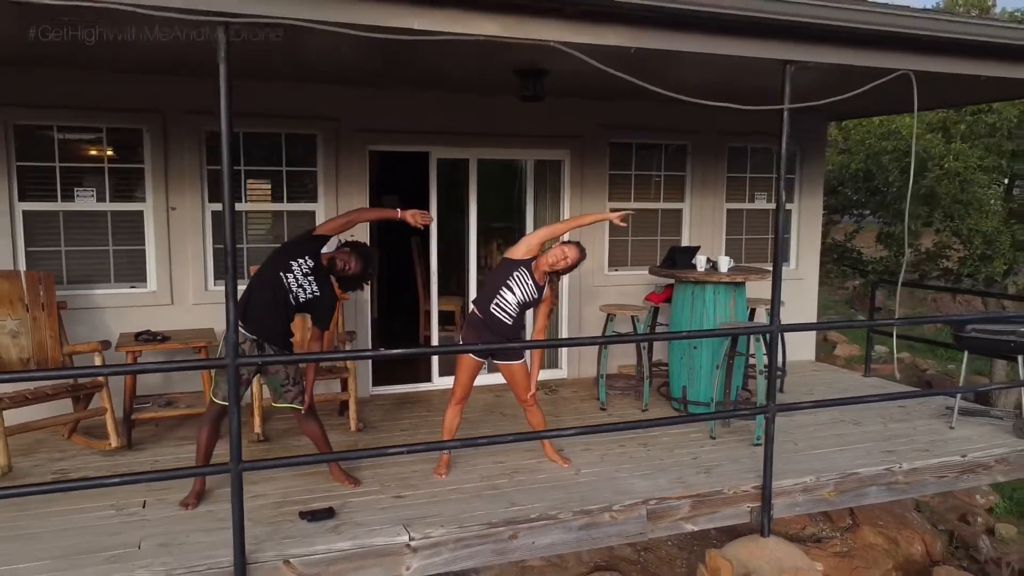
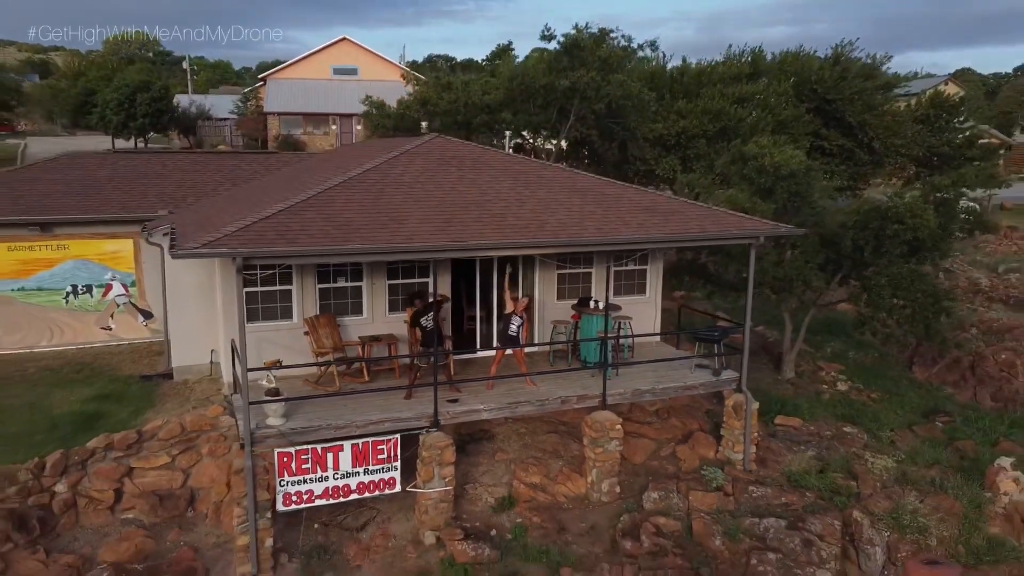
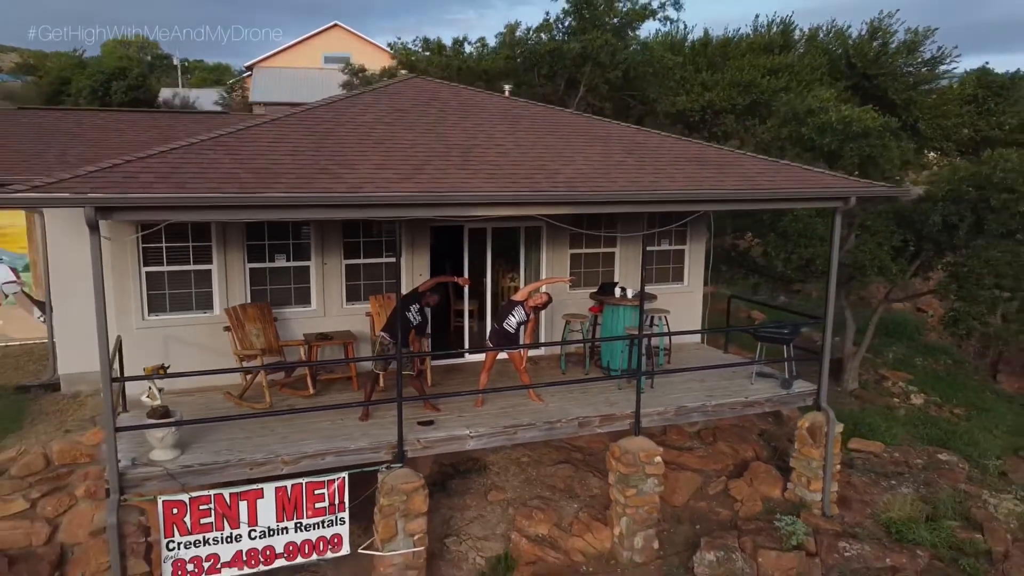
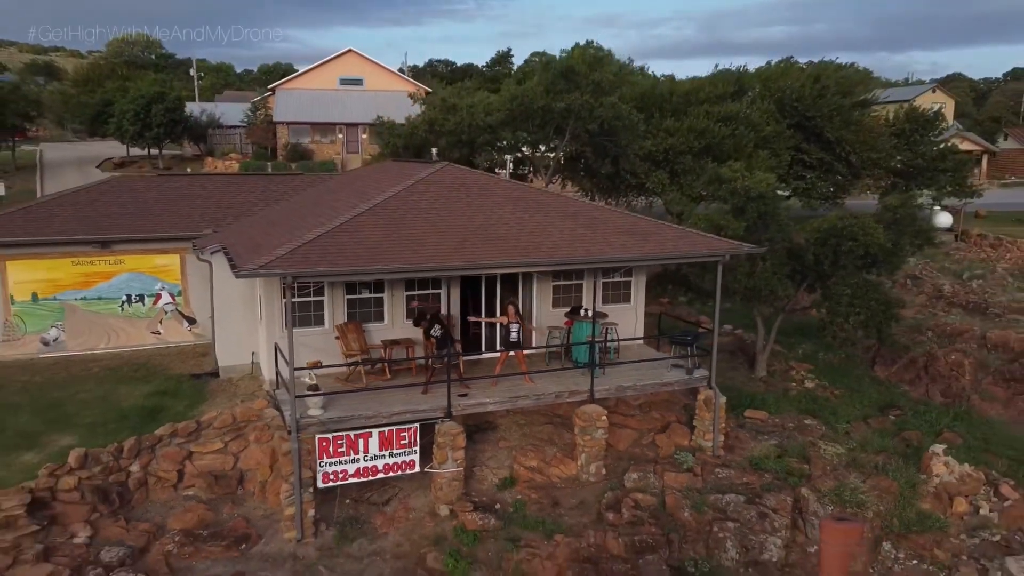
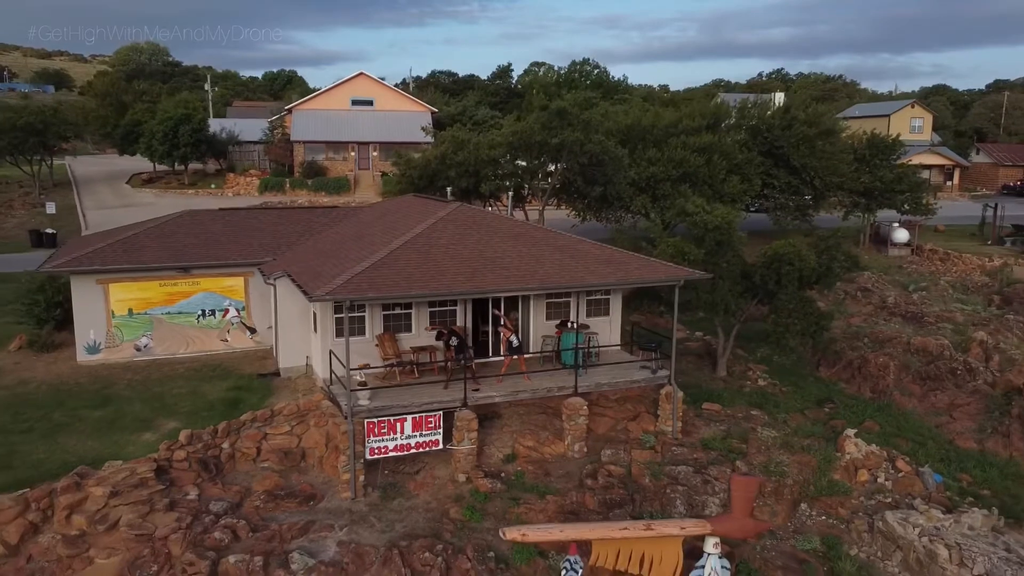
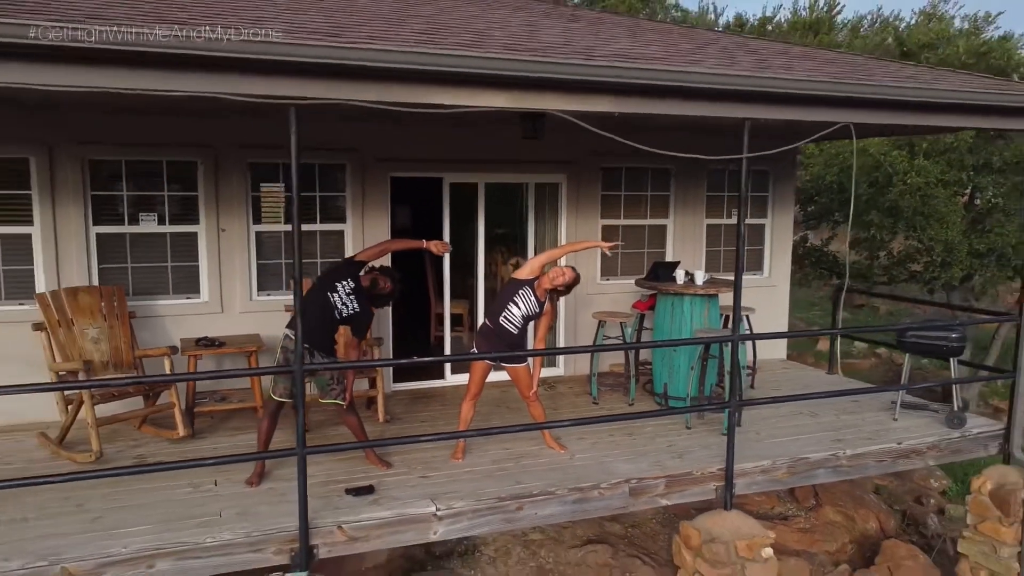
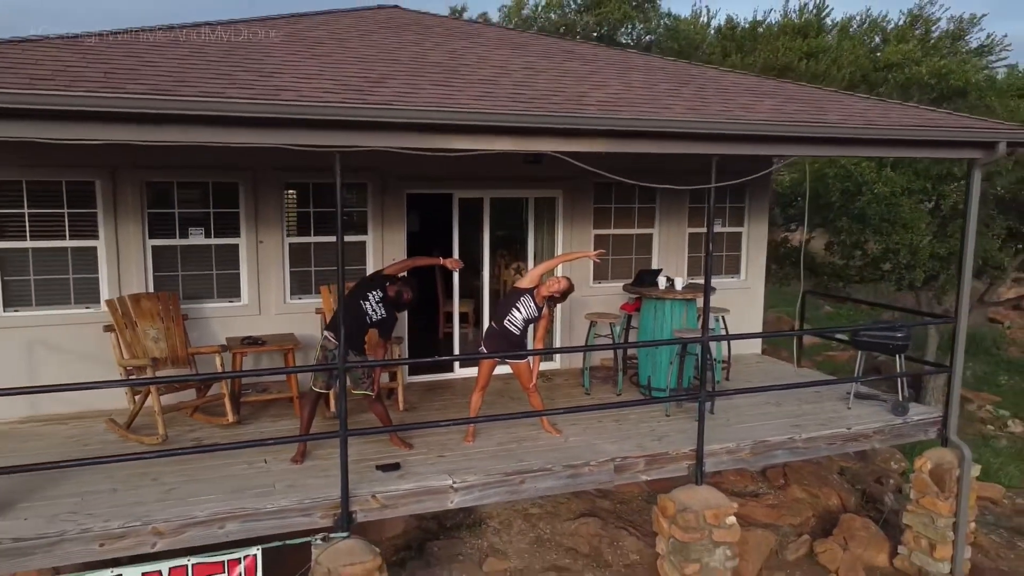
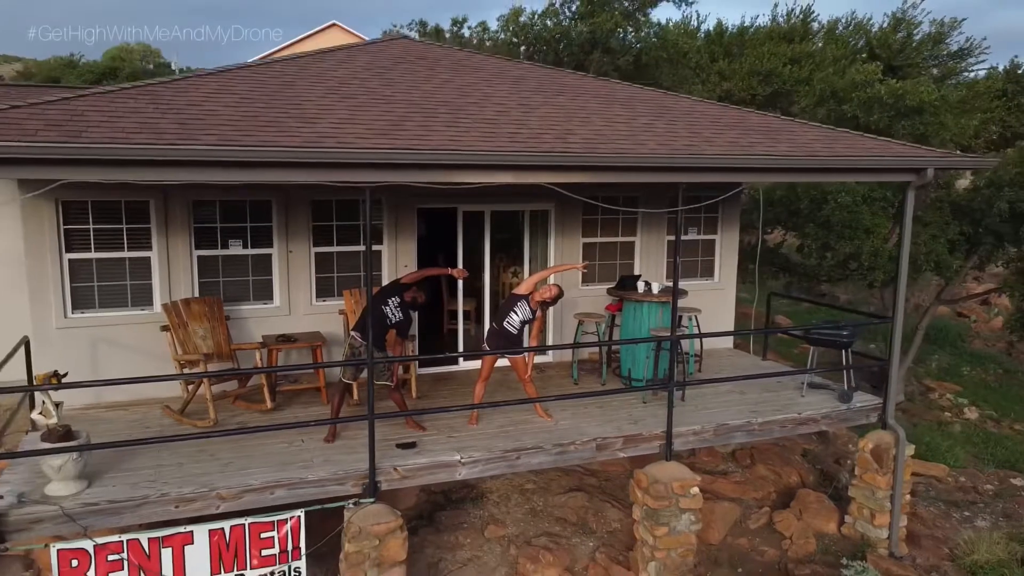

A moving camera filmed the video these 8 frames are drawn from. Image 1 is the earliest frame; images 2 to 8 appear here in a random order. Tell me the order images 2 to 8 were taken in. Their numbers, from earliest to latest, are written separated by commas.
6, 7, 8, 3, 2, 4, 5
